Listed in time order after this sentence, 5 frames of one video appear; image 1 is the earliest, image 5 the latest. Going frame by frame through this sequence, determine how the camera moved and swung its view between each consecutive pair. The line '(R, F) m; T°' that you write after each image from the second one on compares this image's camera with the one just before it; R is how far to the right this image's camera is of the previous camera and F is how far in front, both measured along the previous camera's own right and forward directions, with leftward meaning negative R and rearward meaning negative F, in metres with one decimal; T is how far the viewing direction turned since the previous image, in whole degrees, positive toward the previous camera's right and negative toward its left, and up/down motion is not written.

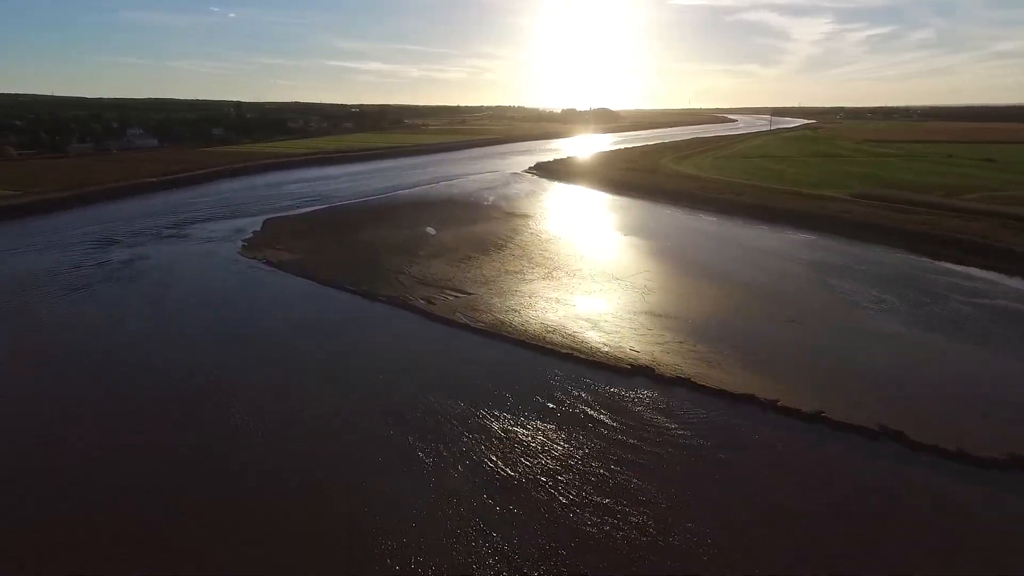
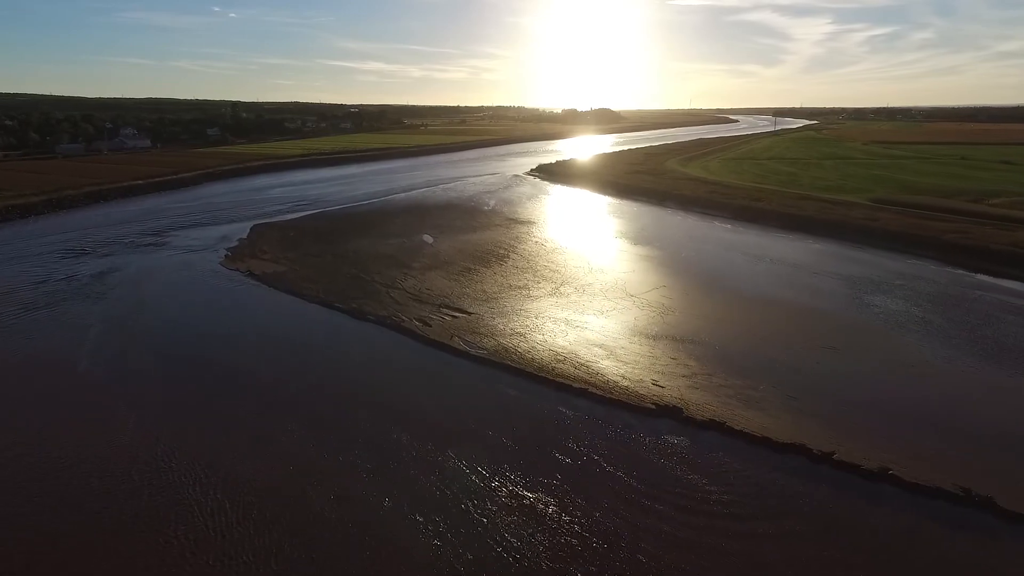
(-0.1, +1.3) m; 0°
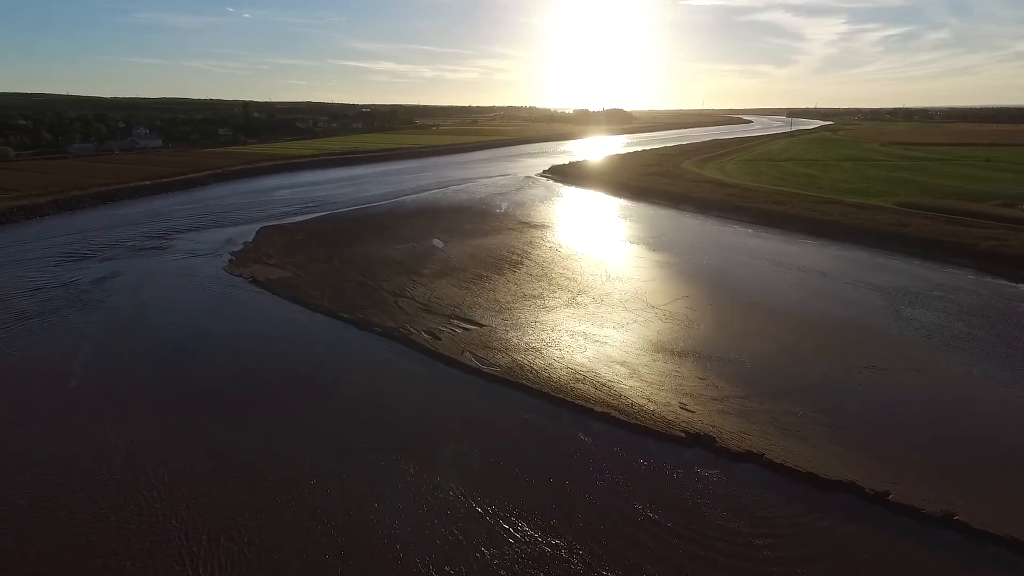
(-0.1, +0.7) m; -1°
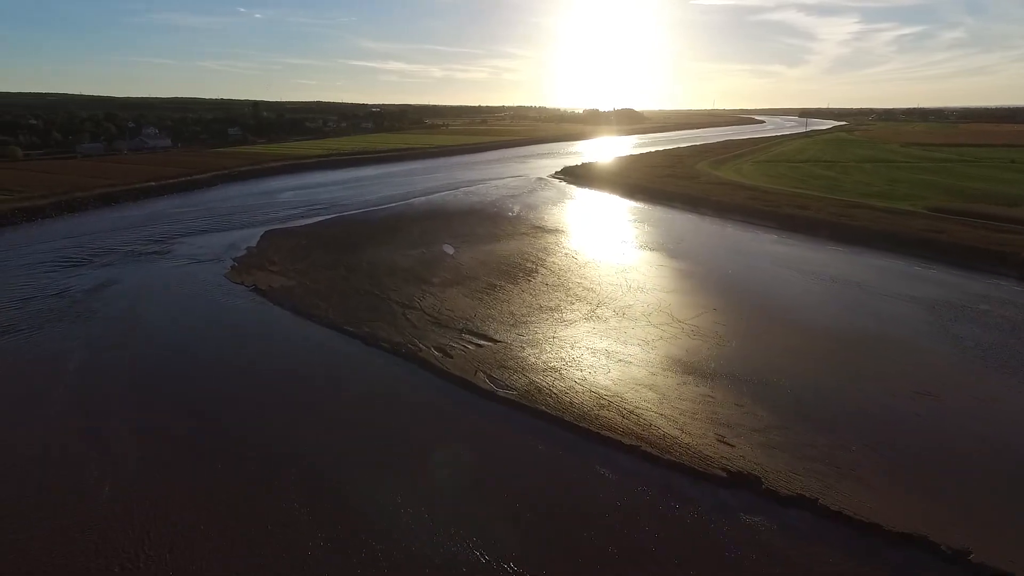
(-0.1, +0.8) m; -1°
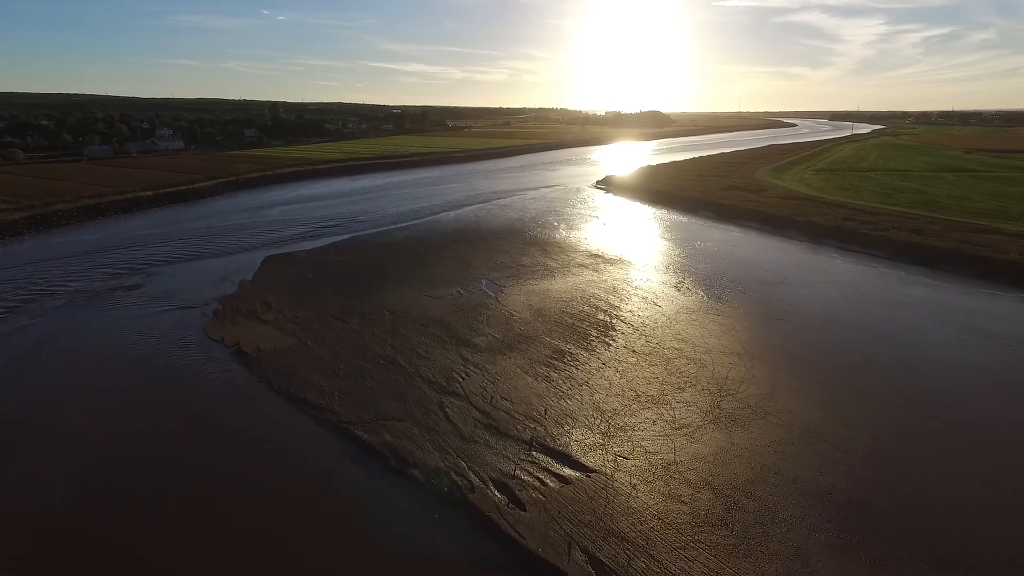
(-1.0, +3.9) m; -2°
